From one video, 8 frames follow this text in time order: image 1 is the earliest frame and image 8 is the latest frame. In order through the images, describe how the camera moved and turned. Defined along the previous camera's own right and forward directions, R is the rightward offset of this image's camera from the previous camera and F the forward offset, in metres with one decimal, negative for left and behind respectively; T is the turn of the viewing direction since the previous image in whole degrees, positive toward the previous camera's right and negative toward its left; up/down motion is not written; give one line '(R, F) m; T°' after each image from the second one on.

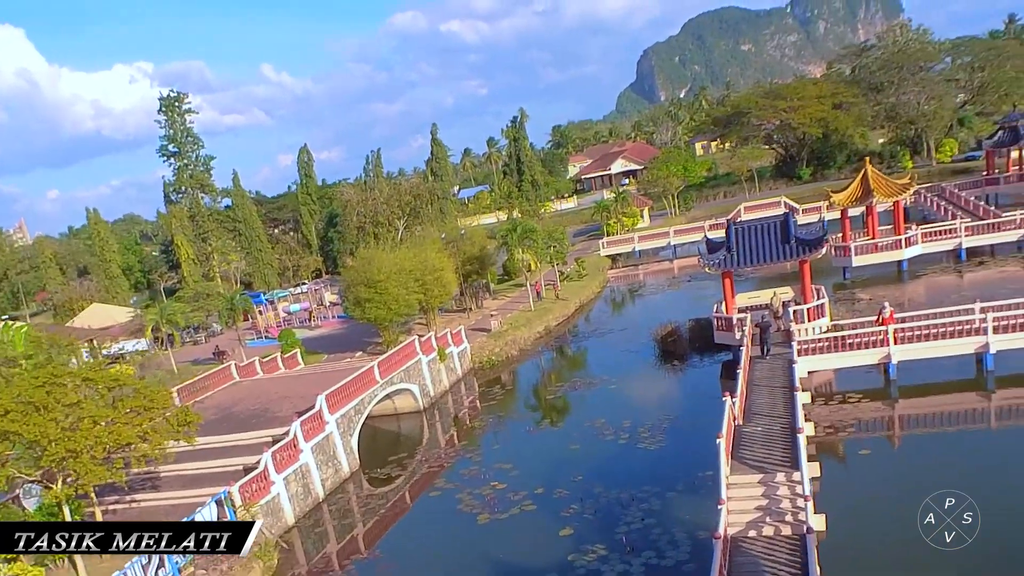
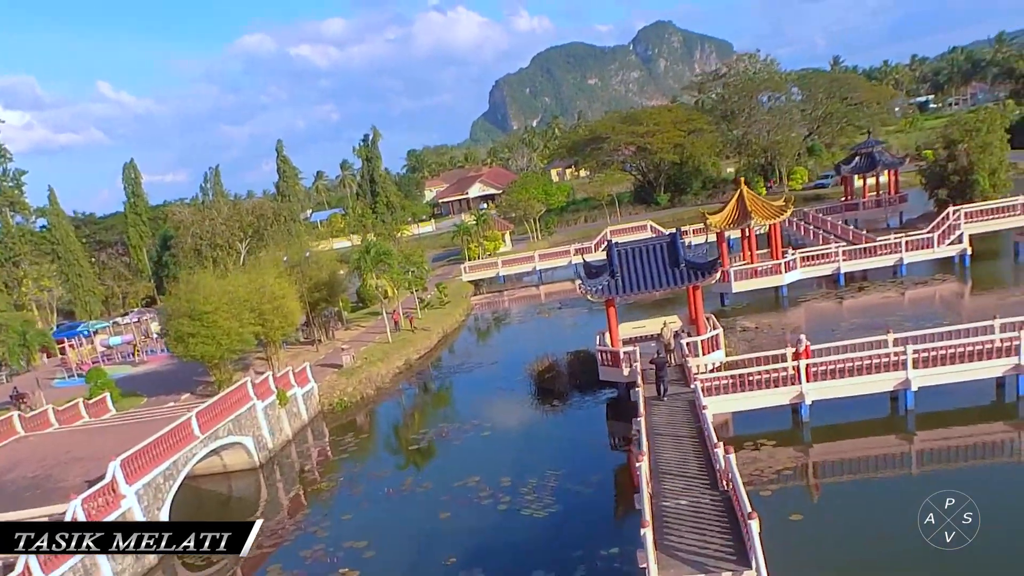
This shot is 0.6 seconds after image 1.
(0.0, +2.7) m; +9°
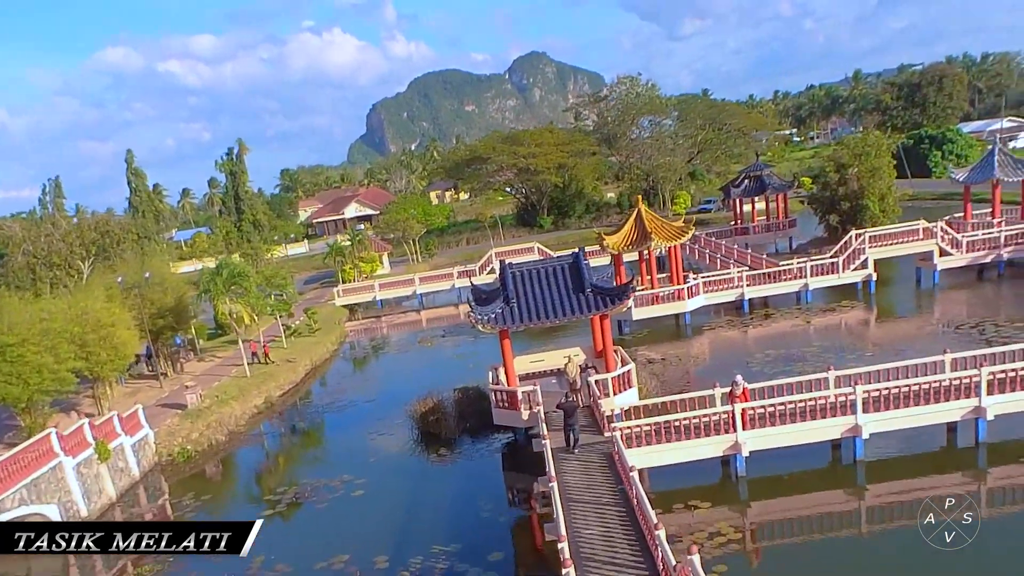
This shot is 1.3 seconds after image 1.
(0.0, +2.6) m; +8°
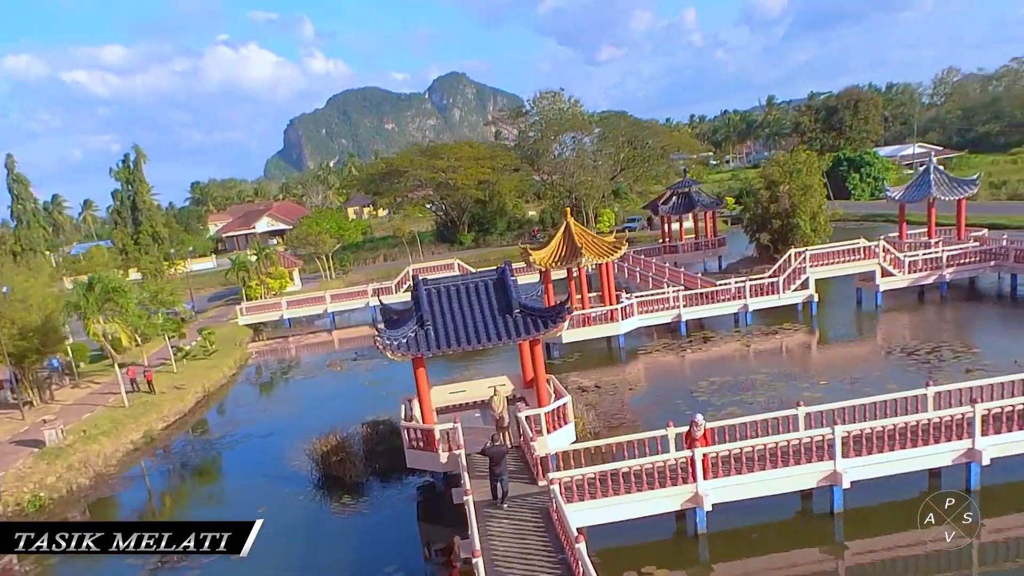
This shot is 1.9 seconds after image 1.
(0.0, +2.0) m; +5°
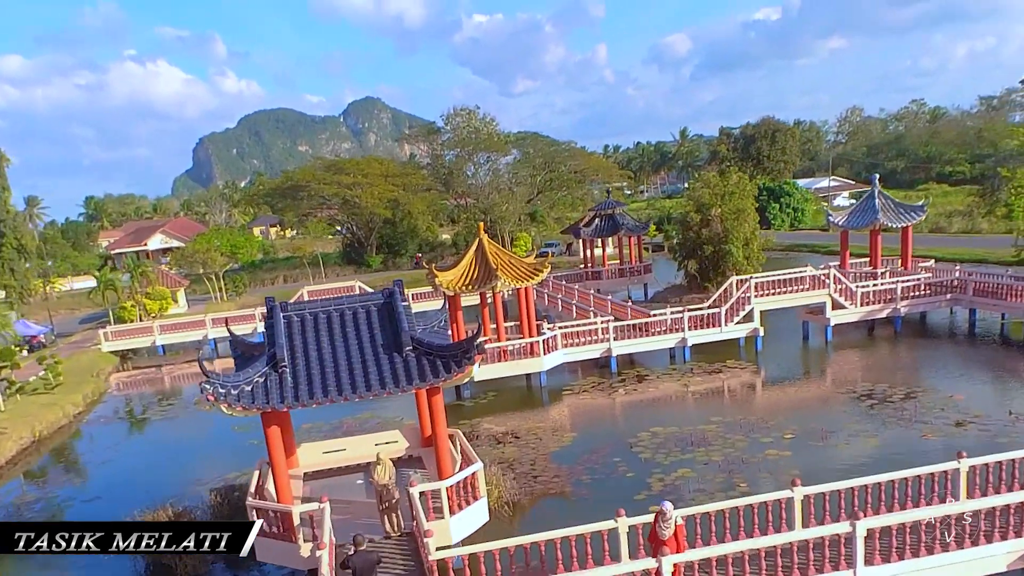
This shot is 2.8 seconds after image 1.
(+0.2, +3.1) m; +6°
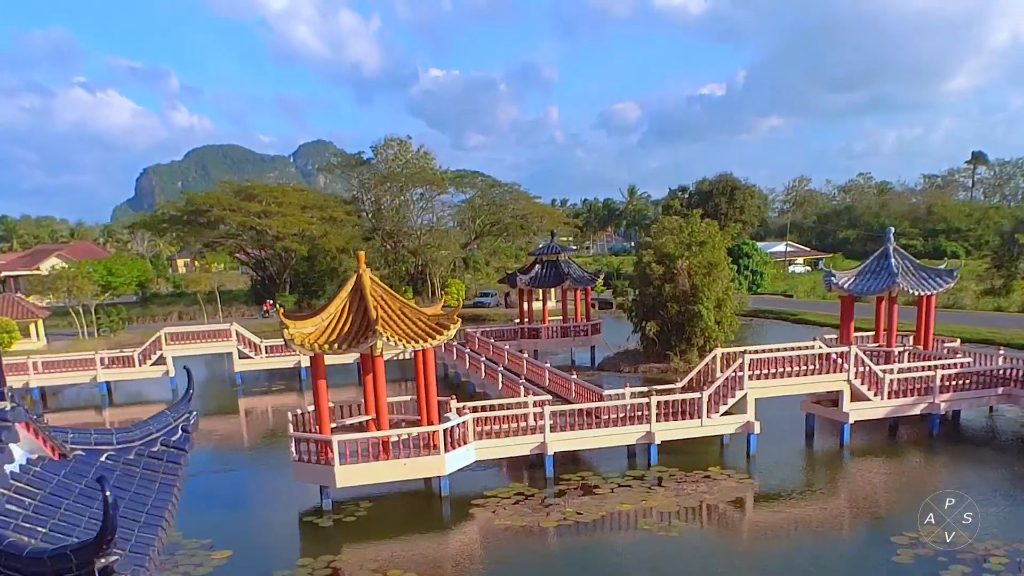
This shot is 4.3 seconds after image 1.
(+0.6, +5.6) m; +4°
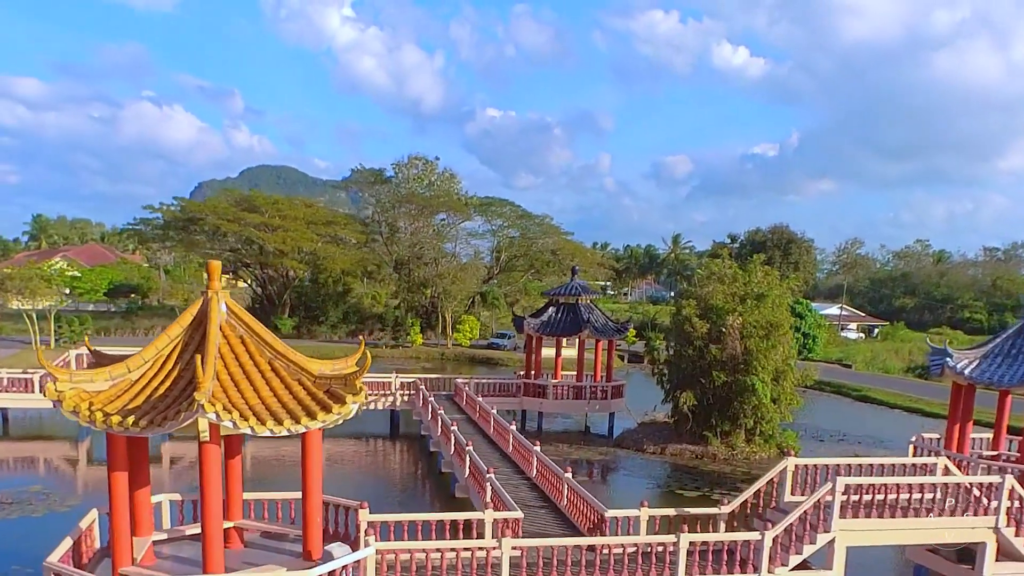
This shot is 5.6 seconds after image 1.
(+0.7, +4.9) m; -3°
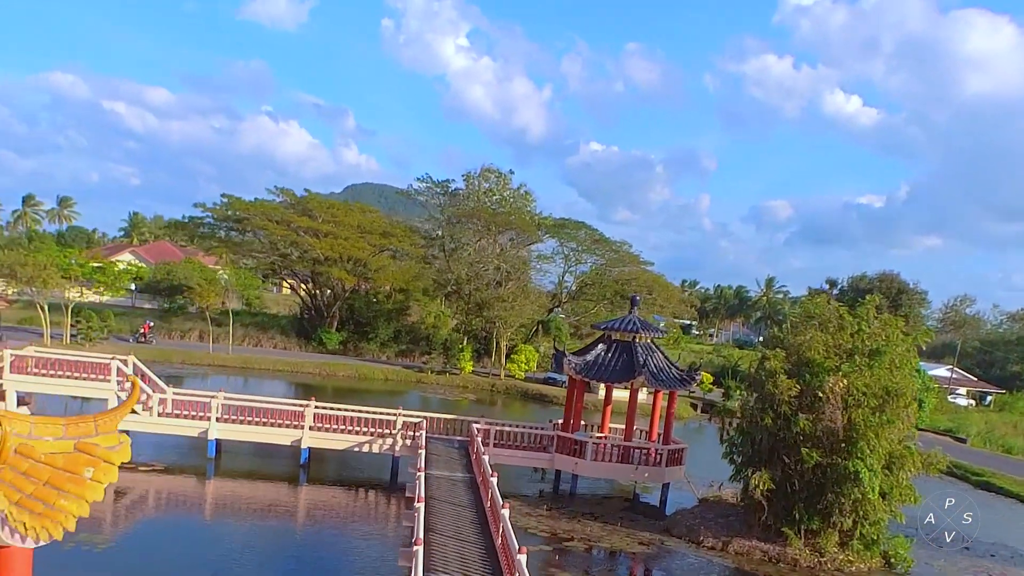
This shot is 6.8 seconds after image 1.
(+0.9, +4.1) m; -6°
